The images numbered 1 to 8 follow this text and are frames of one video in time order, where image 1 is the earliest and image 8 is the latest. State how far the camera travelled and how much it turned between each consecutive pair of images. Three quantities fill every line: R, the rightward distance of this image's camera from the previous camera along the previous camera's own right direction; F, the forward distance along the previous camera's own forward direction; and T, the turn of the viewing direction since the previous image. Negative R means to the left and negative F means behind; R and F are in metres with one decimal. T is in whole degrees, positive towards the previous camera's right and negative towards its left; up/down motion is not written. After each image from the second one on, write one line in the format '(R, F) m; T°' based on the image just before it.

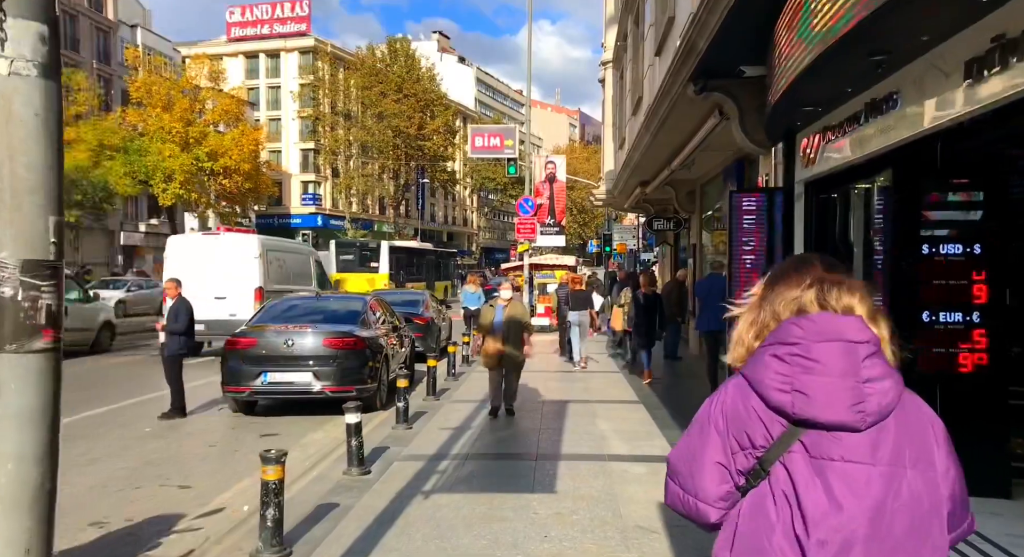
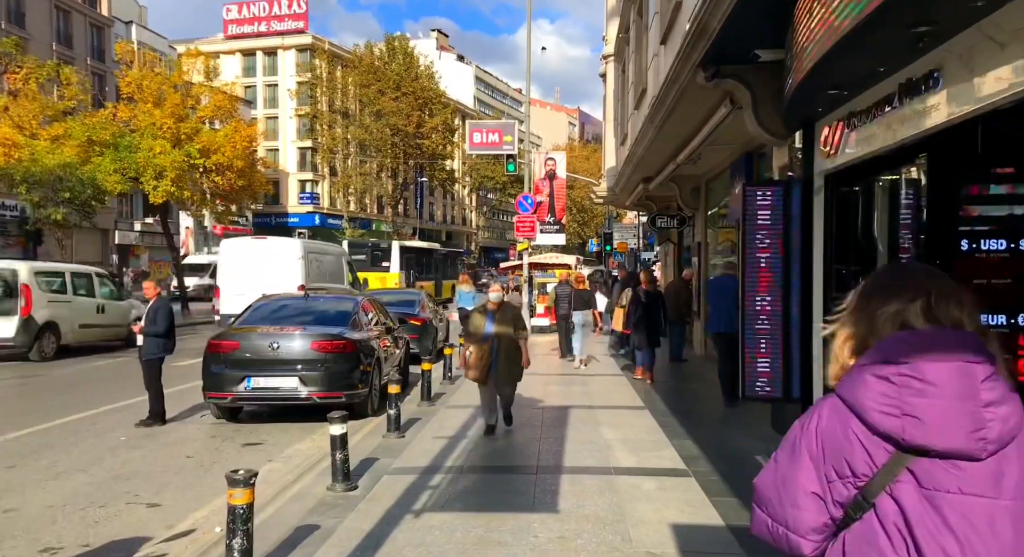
(0.0, +0.5) m; 0°
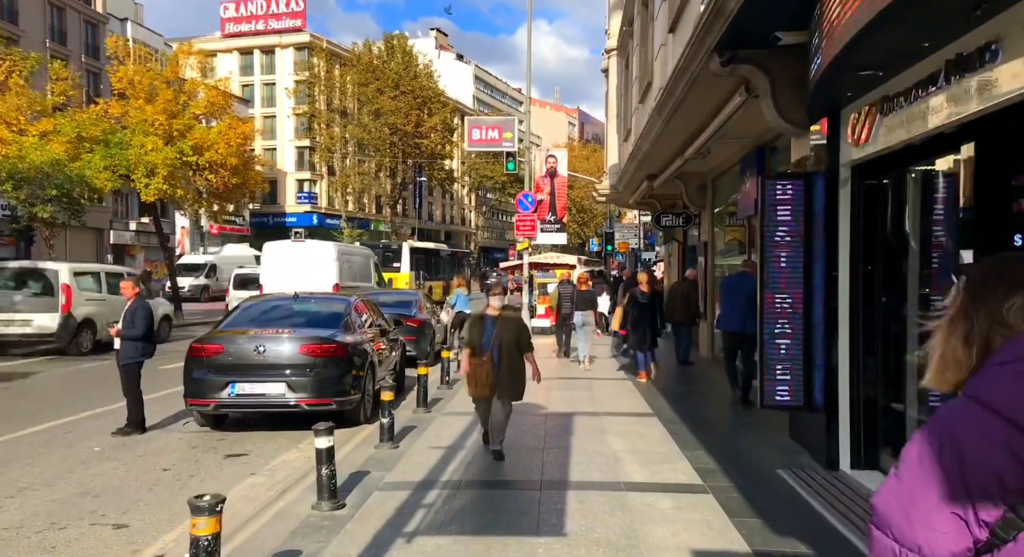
(0.0, +0.5) m; 0°
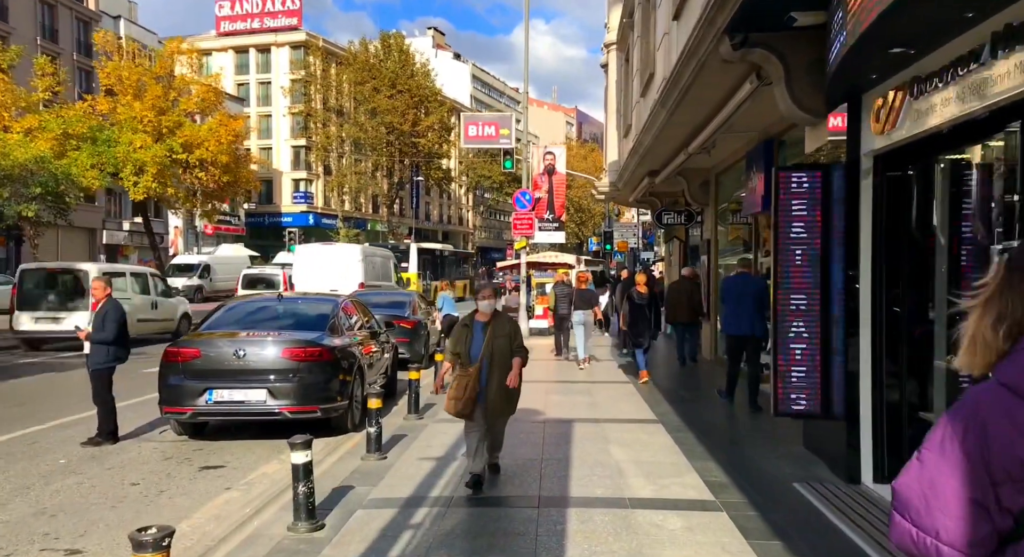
(0.0, +0.5) m; 0°
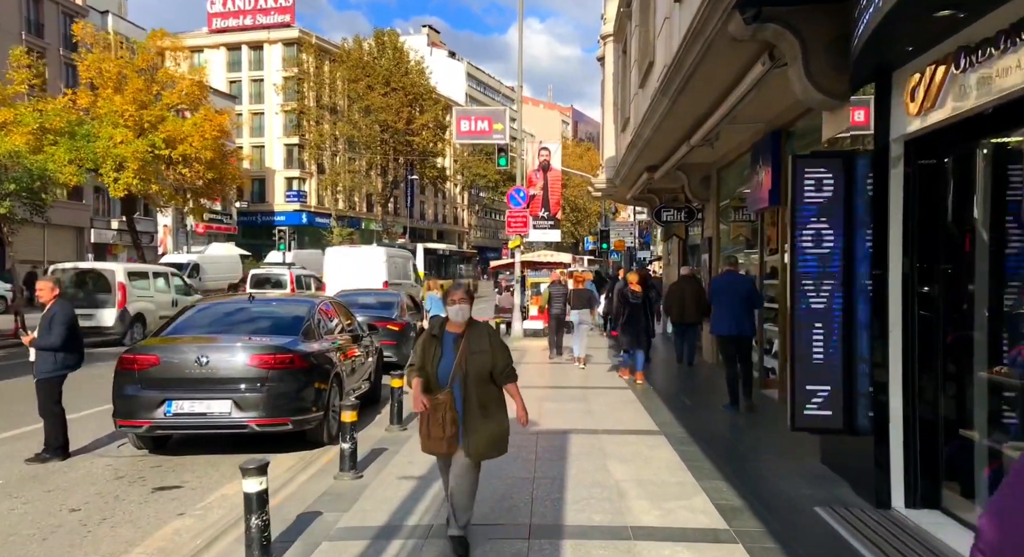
(+0.1, +0.6) m; 0°
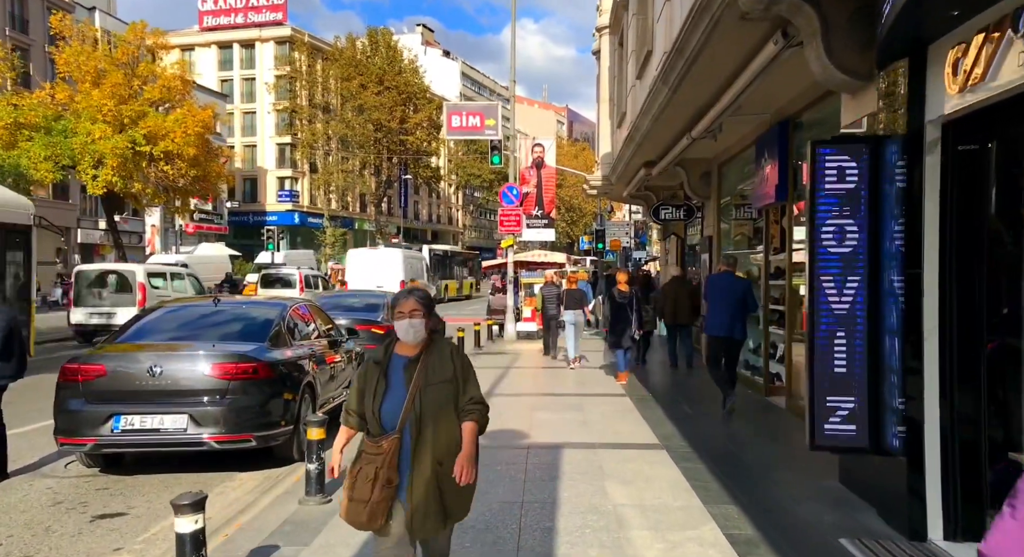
(+0.1, +0.6) m; 0°
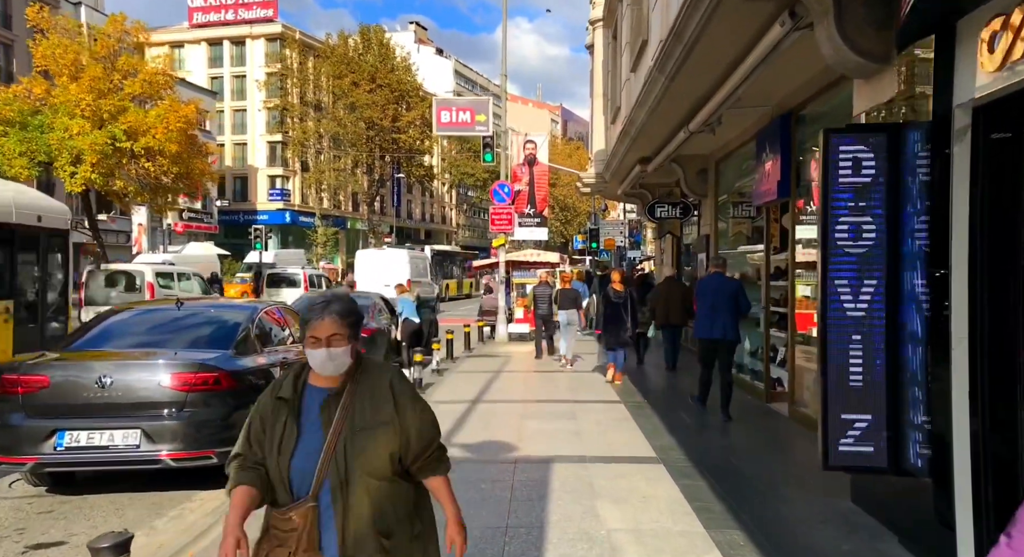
(+0.1, +0.5) m; 0°
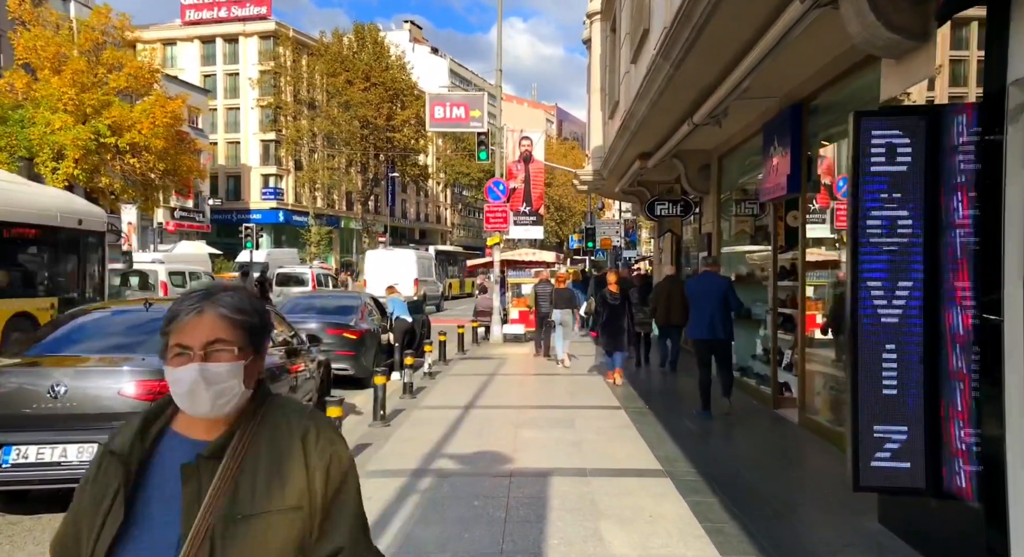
(0.0, +0.5) m; 0°
